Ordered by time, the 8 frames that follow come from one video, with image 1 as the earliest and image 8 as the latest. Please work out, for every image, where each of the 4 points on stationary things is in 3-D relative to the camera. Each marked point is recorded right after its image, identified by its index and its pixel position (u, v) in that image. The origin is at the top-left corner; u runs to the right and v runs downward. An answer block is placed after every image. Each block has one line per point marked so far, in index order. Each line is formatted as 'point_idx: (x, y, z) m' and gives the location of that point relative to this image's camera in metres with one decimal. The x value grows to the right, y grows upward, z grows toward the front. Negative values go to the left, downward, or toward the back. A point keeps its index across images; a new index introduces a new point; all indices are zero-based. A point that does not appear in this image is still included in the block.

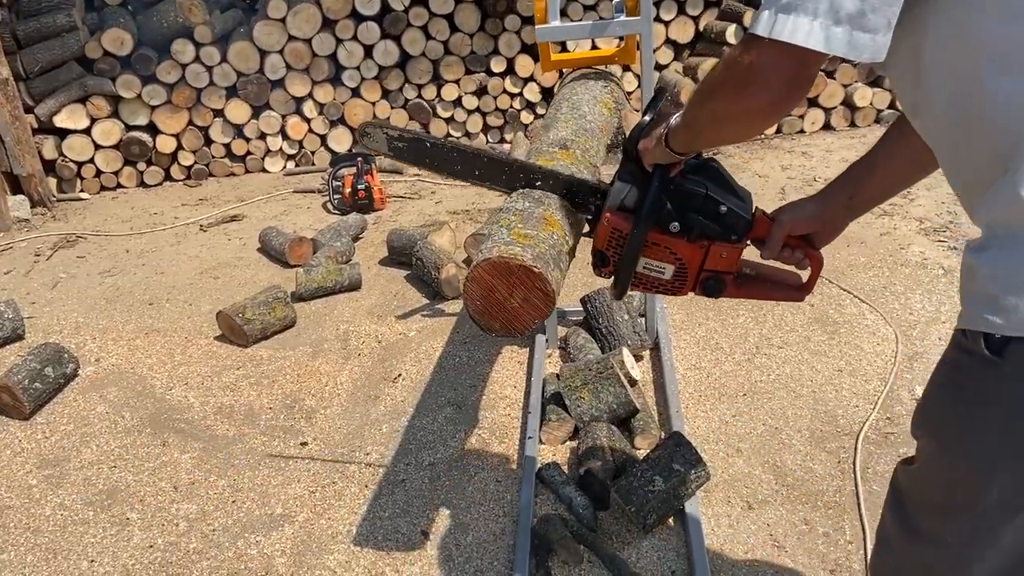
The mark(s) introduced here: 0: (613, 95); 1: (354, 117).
0: (+0.4, +0.7, +3.1) m
1: (-1.1, +1.2, +6.0) m
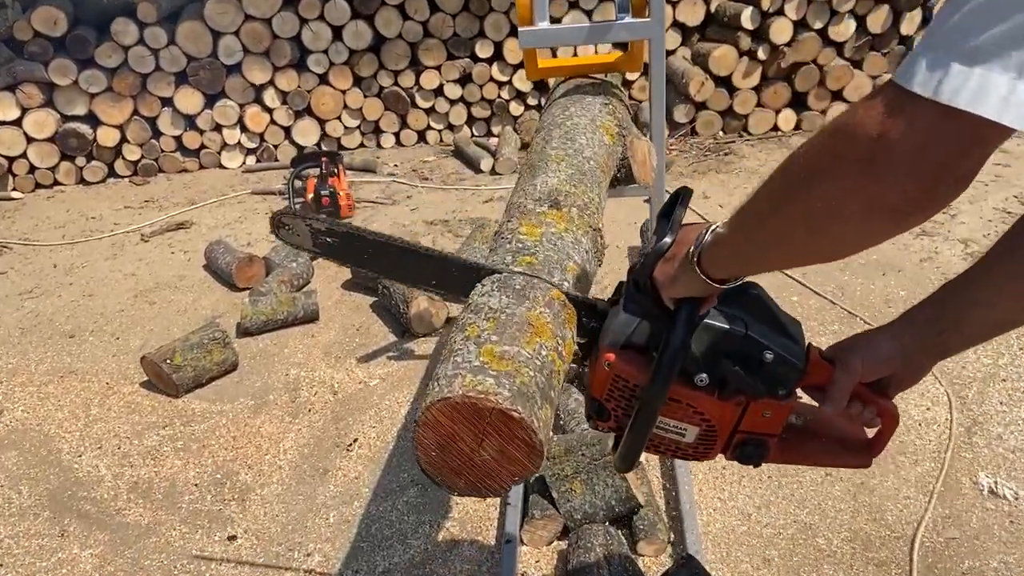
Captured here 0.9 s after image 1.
0: (+0.3, +0.5, +2.5) m
1: (-1.2, +1.2, +5.3) m
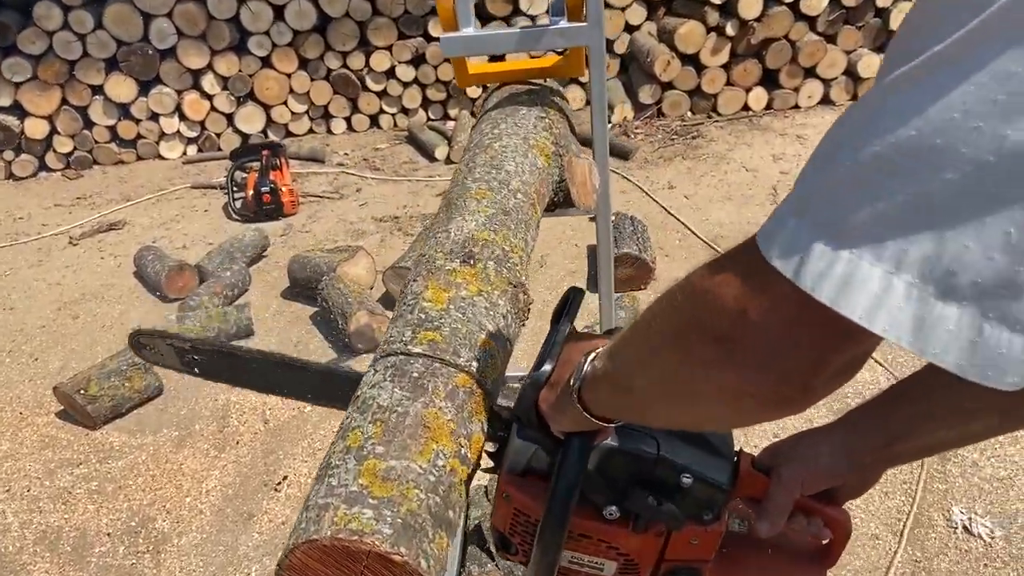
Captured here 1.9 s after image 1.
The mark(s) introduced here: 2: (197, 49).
0: (+0.1, +0.4, +2.2) m
1: (-1.5, +1.2, +5.0) m
2: (-1.8, +1.4, +4.8) m
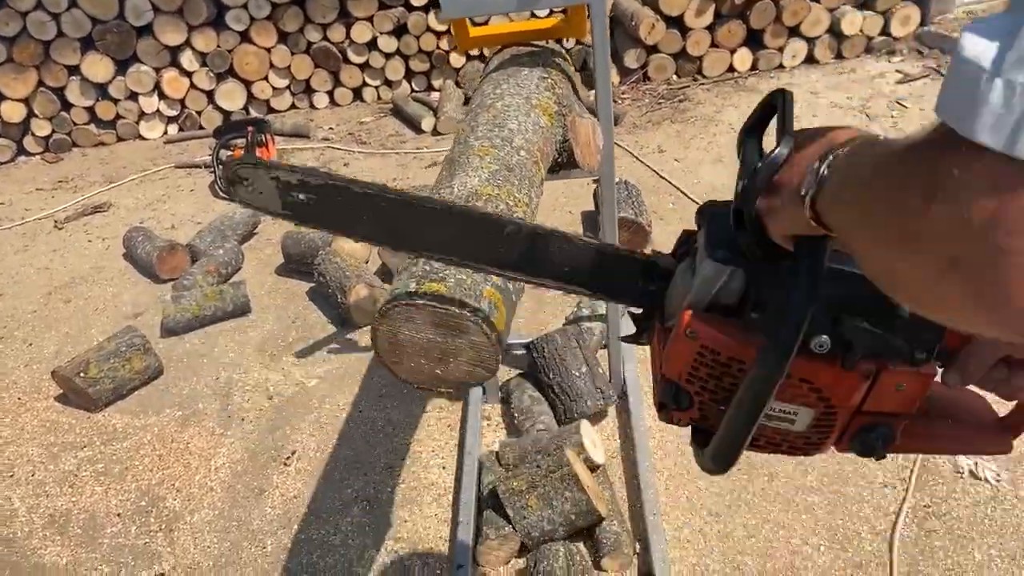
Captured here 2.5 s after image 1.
0: (+0.1, +0.5, +2.2) m
1: (-1.6, +1.3, +4.9) m
2: (-1.9, +1.5, +4.7) m
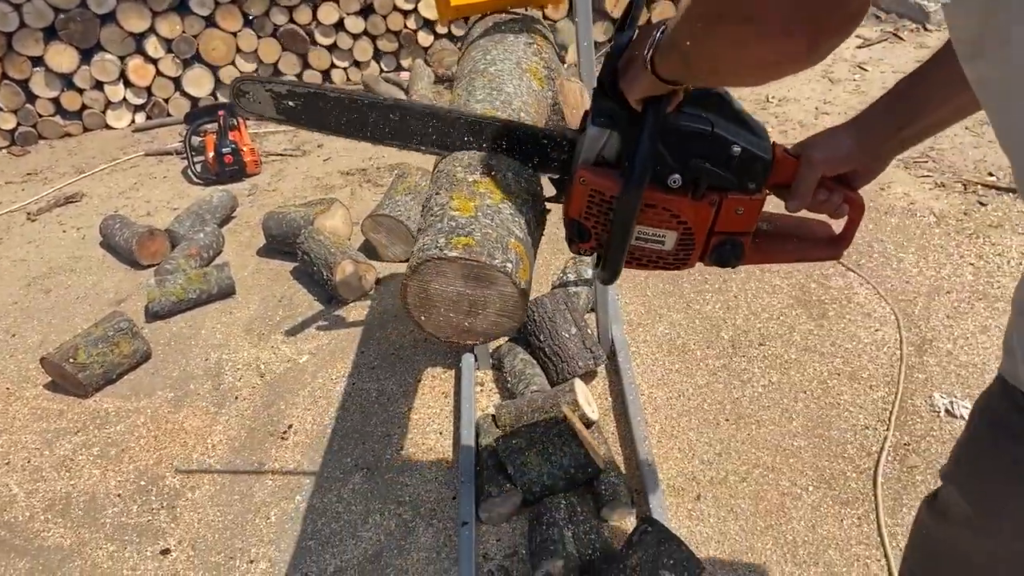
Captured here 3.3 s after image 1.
0: (+0.1, +0.6, +2.3) m
1: (-1.7, +1.4, +4.9) m
2: (-2.1, +1.5, +4.6) m
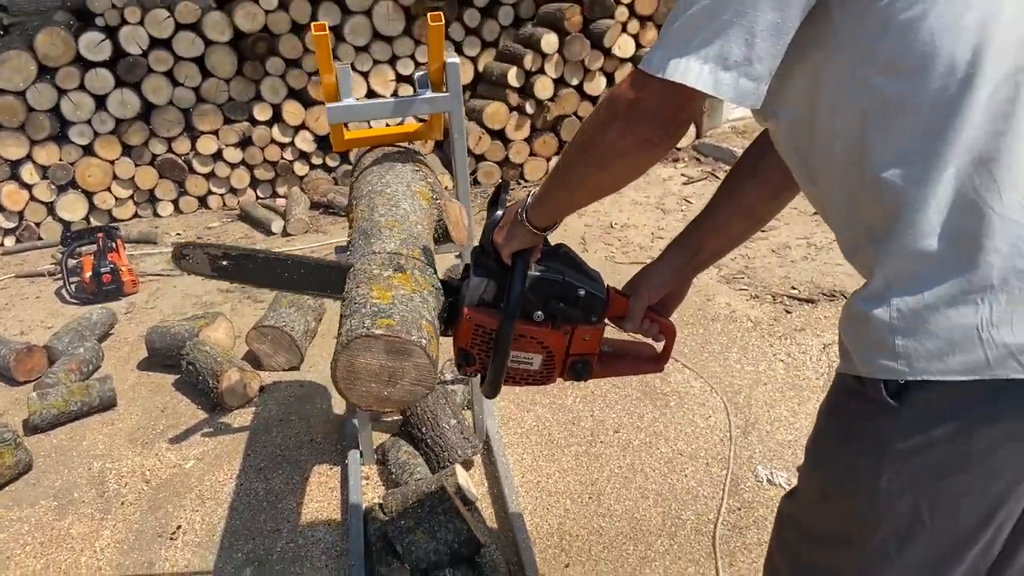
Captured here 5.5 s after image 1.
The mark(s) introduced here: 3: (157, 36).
0: (-0.3, +0.3, +2.7) m
1: (-2.5, +0.7, +5.0) m
2: (-2.8, +0.8, +4.7) m
3: (-2.1, +1.5, +4.9) m
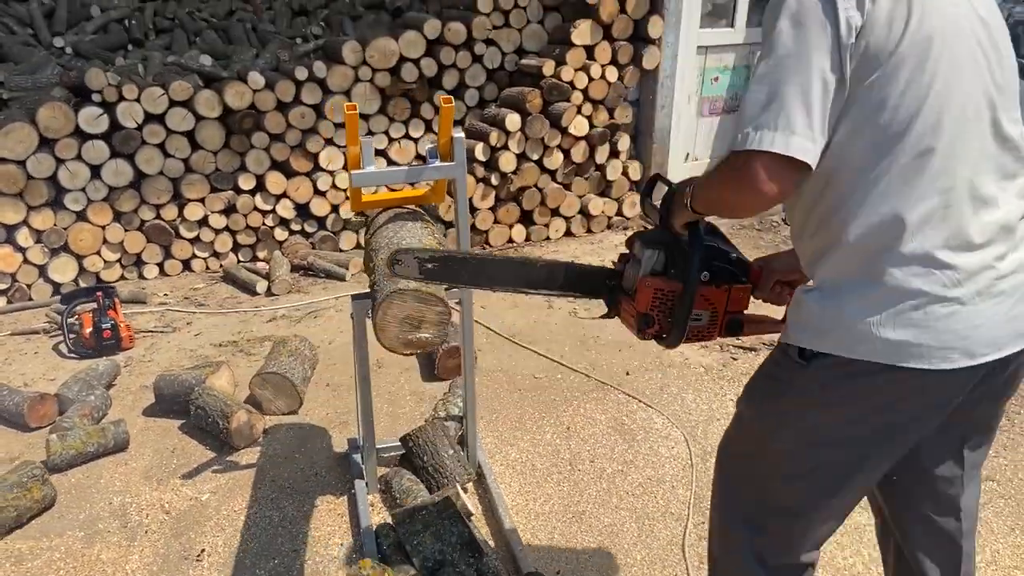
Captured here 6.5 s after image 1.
0: (-0.3, +0.2, +3.1) m
1: (-2.7, +0.3, +5.3) m
2: (-3.0, +0.5, +5.0) m
3: (-2.3, +1.1, +5.3) m
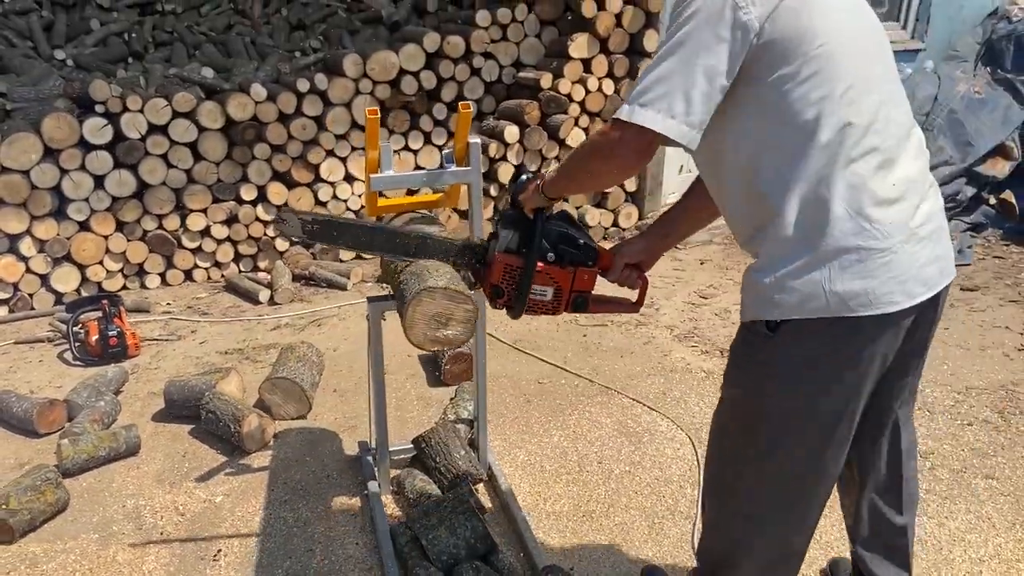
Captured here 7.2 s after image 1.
0: (-0.3, +0.2, +3.2) m
1: (-2.7, +0.2, +5.3) m
2: (-3.0, +0.4, +5.0) m
3: (-2.3, +1.0, +5.3) m
